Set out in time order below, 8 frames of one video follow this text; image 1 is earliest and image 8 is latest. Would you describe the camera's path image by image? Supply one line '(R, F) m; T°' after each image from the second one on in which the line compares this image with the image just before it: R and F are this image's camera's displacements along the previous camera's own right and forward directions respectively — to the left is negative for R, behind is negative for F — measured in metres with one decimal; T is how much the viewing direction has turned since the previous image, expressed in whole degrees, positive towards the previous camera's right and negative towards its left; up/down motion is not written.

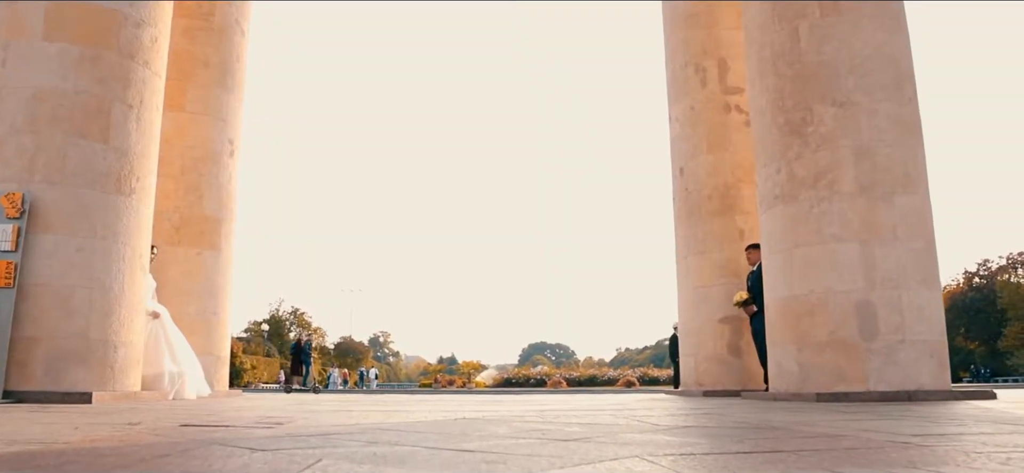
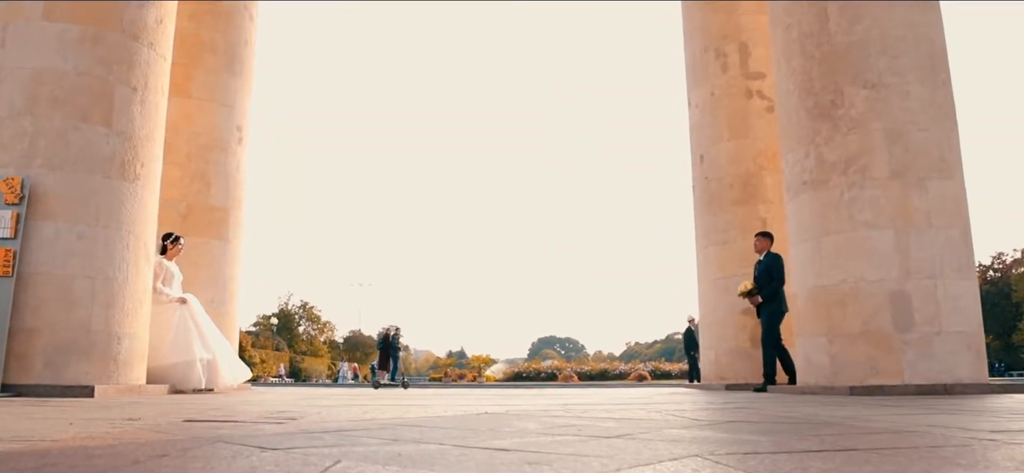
(-0.1, +0.4) m; -1°
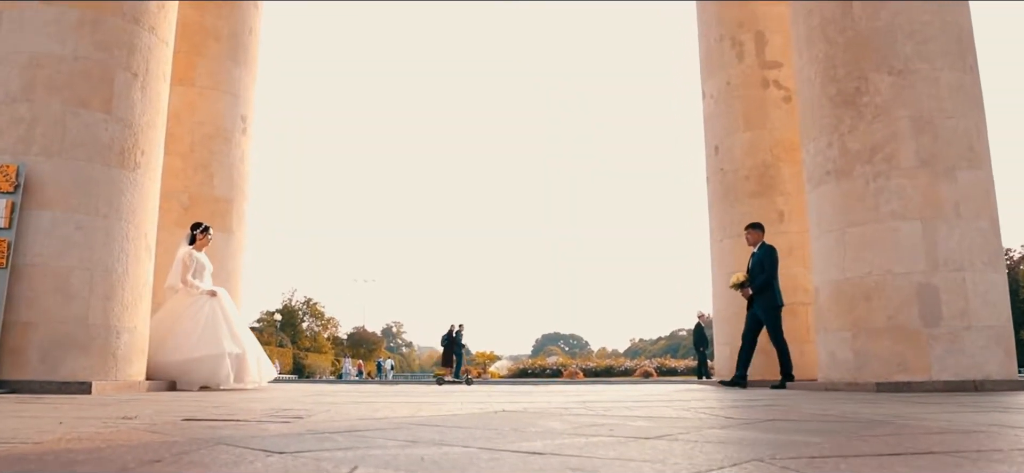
(-0.1, +0.3) m; 0°
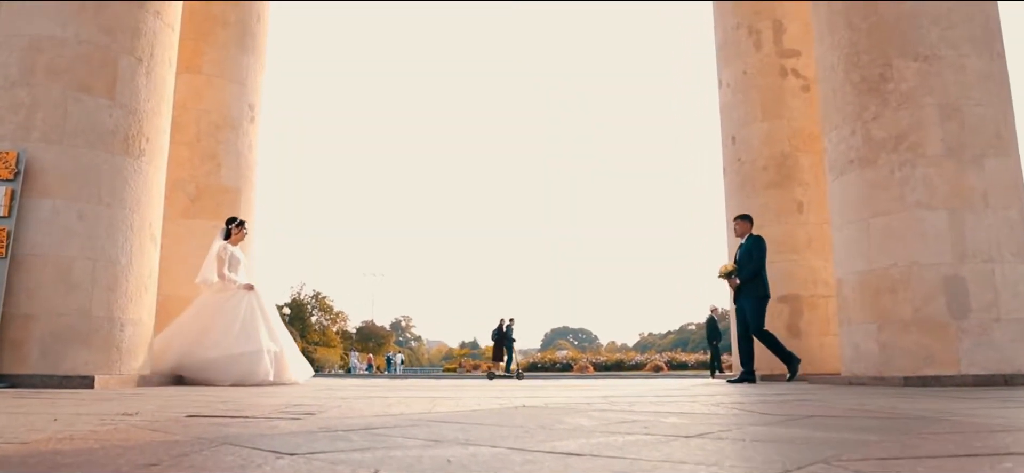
(-0.1, +0.3) m; -1°
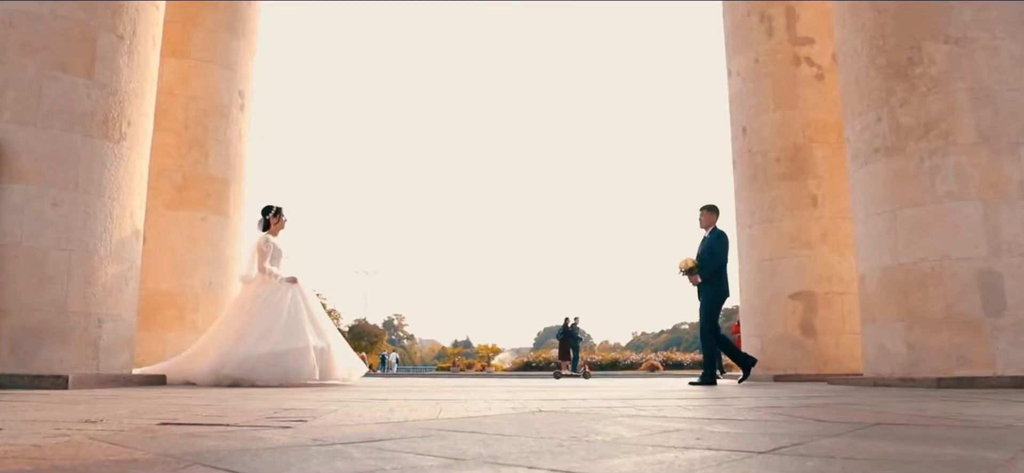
(-0.1, +0.5) m; +1°
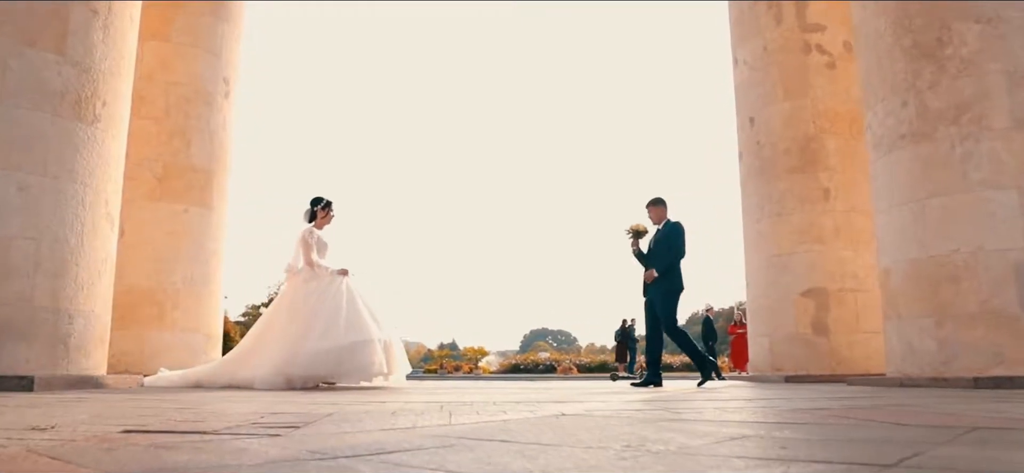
(-0.2, +0.6) m; +1°
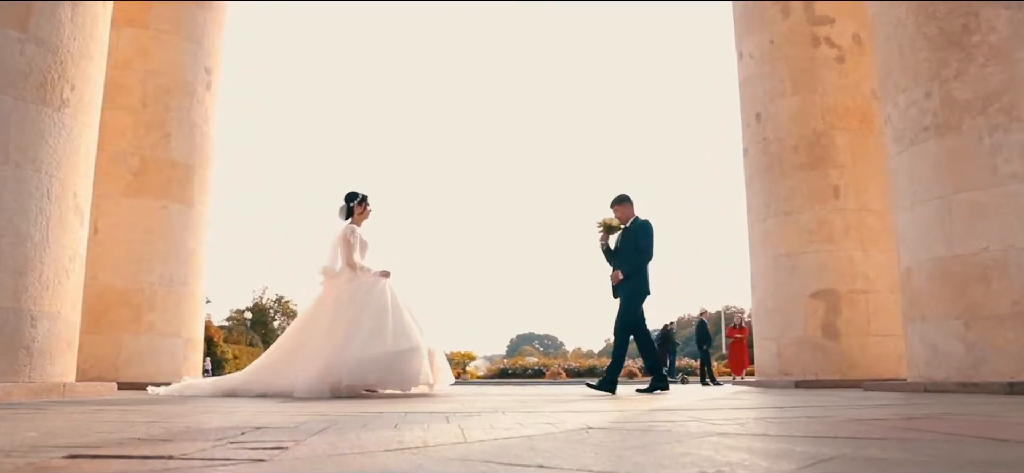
(-0.2, +0.5) m; +1°
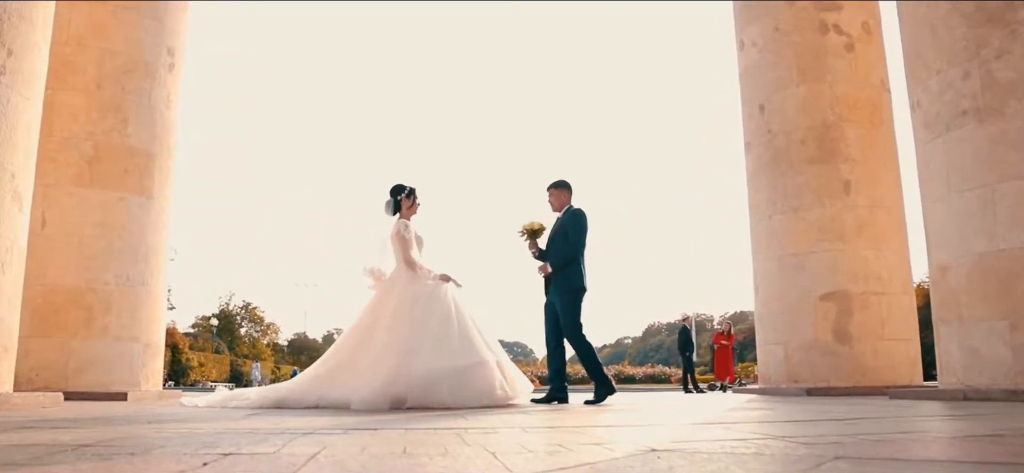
(-0.3, +0.8) m; +2°
